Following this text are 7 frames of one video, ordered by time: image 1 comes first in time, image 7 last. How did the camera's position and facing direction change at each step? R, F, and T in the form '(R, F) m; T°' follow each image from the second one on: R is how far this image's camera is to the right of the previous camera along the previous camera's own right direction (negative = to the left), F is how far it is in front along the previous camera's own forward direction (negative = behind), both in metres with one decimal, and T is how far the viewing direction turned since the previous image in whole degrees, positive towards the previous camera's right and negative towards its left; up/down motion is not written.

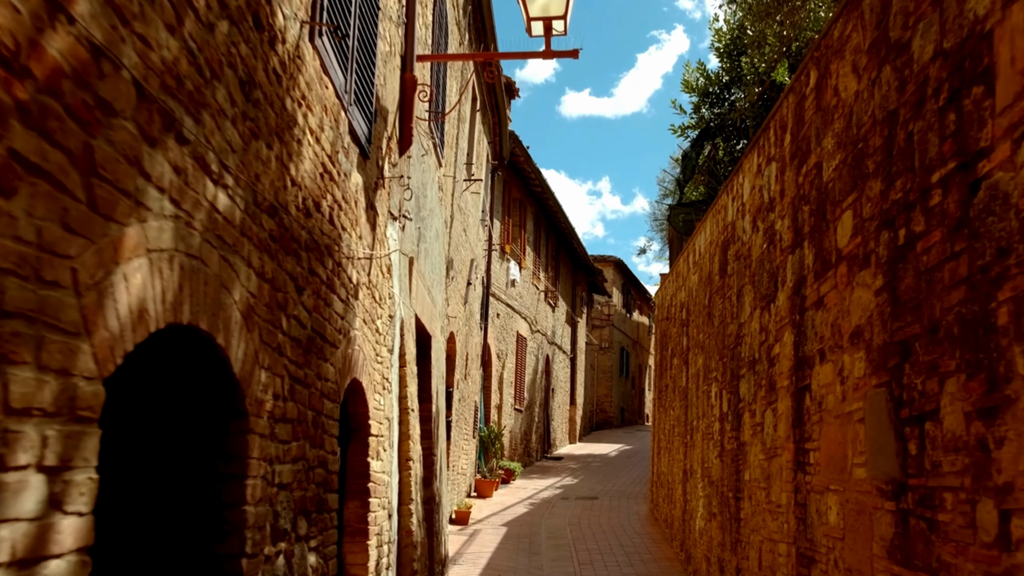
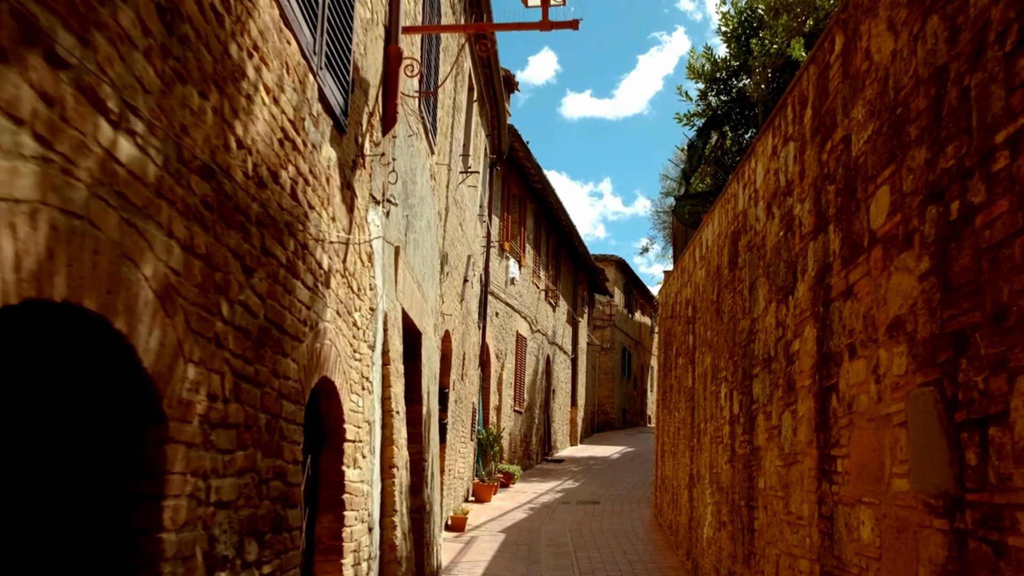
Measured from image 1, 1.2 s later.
(0.0, +0.5) m; 0°
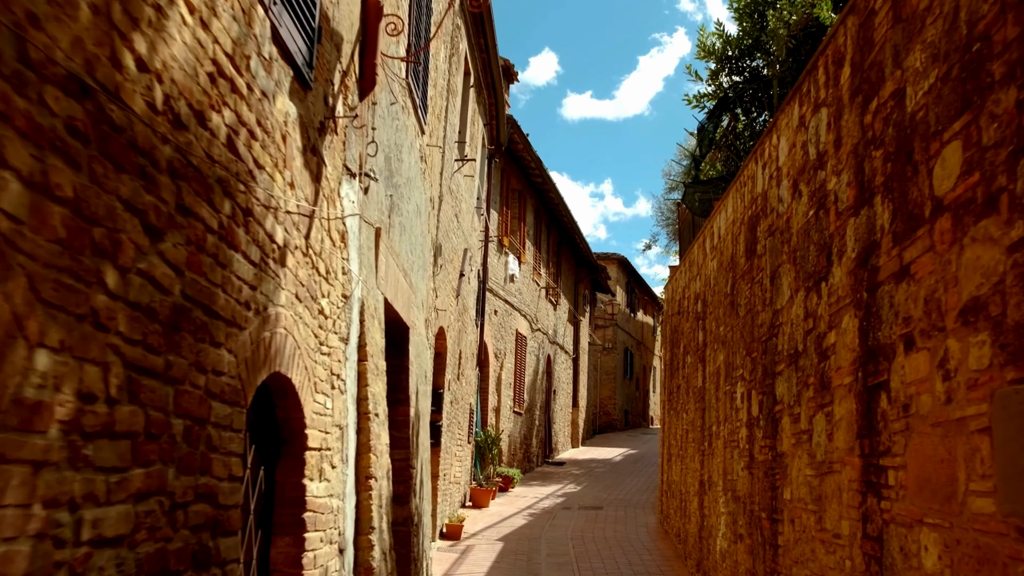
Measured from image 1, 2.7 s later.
(0.0, +0.7) m; 0°
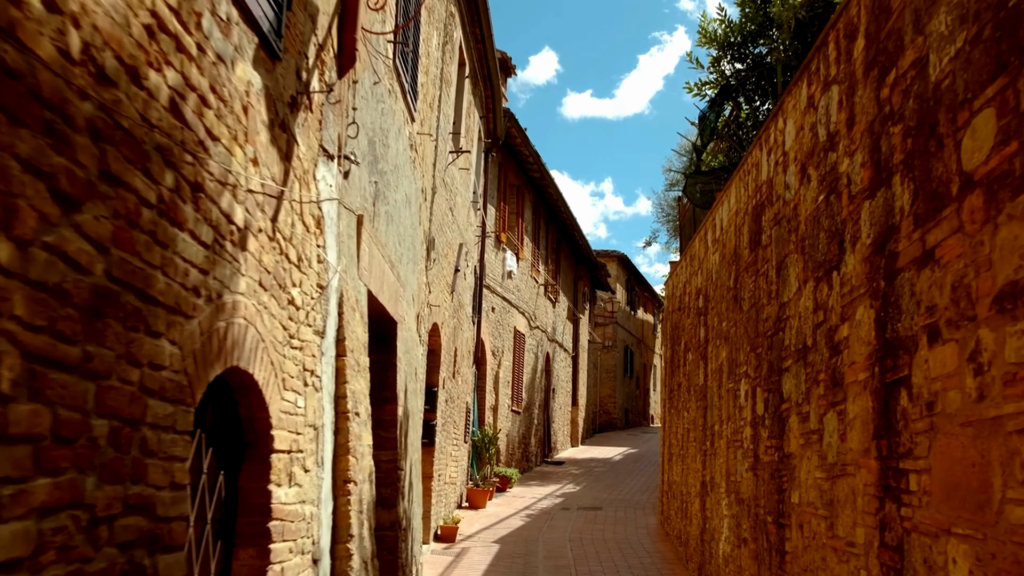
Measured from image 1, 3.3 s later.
(+0.1, +0.3) m; 0°
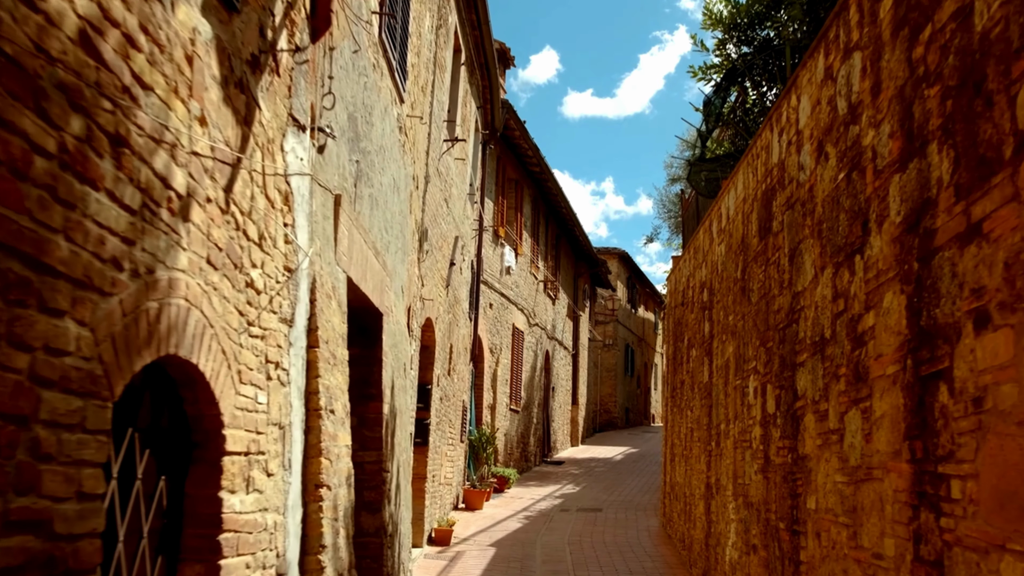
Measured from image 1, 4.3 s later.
(+0.1, +0.4) m; 0°
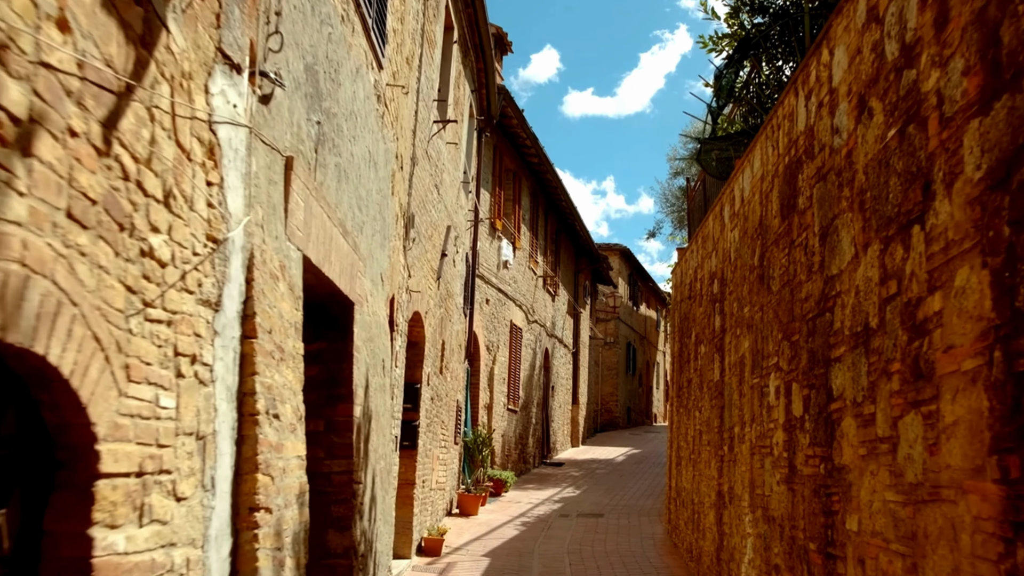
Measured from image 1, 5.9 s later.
(+0.1, +0.8) m; 0°
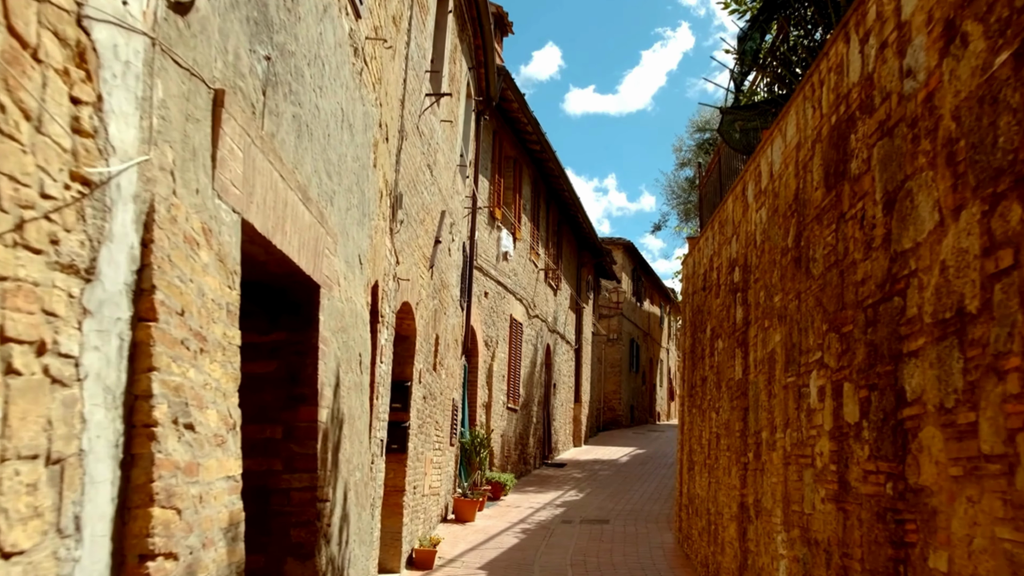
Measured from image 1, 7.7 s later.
(0.0, +0.9) m; 0°
